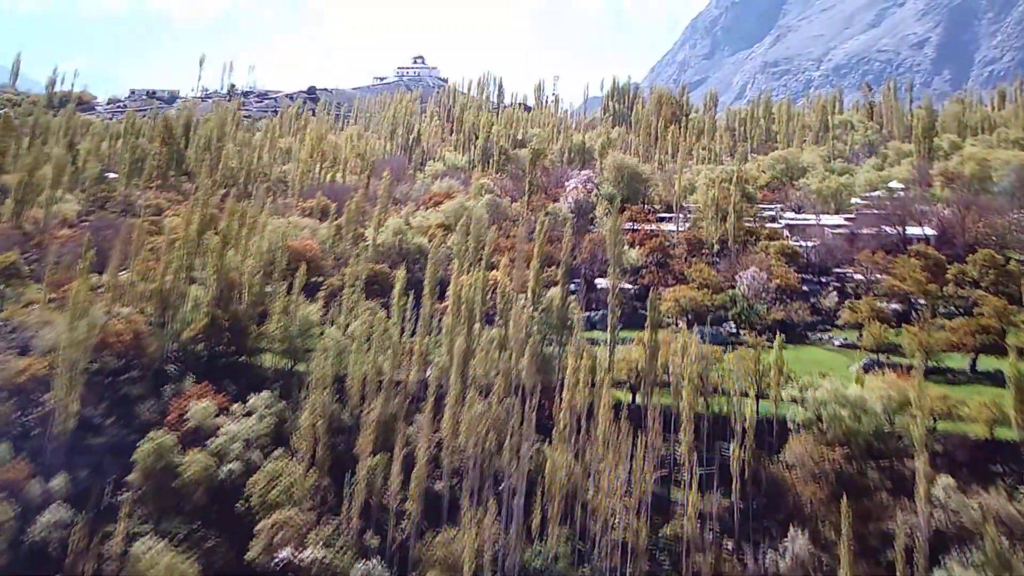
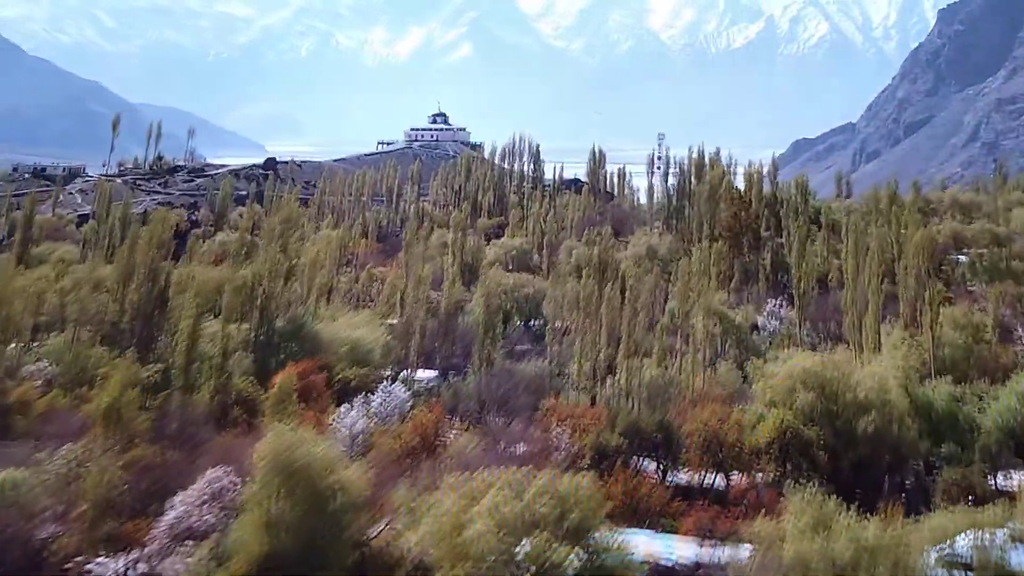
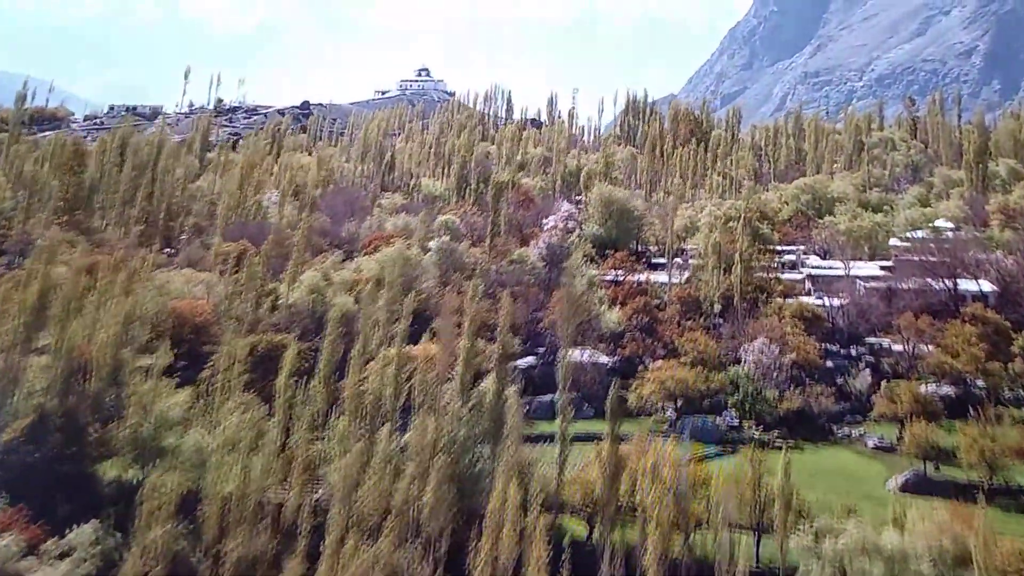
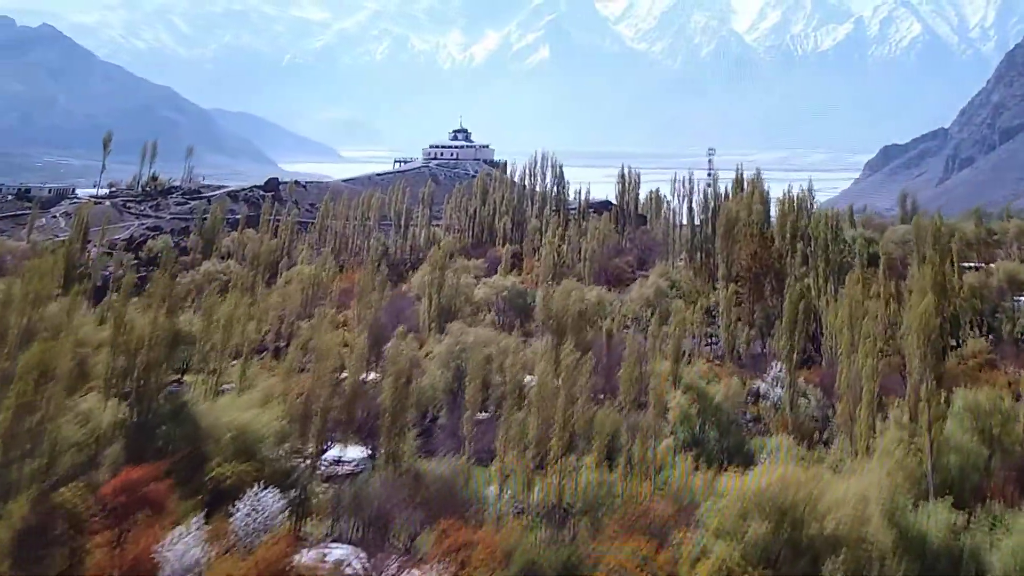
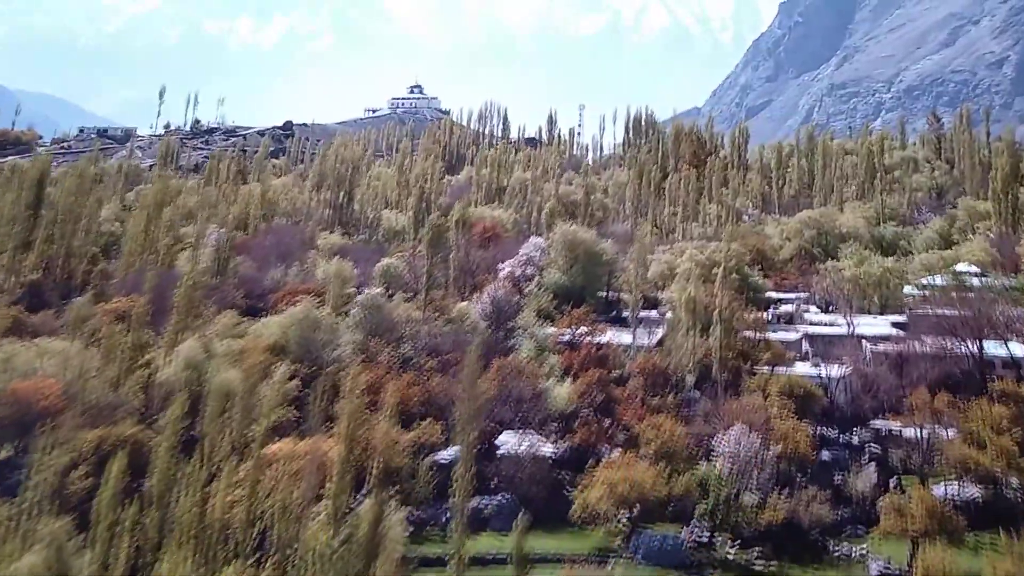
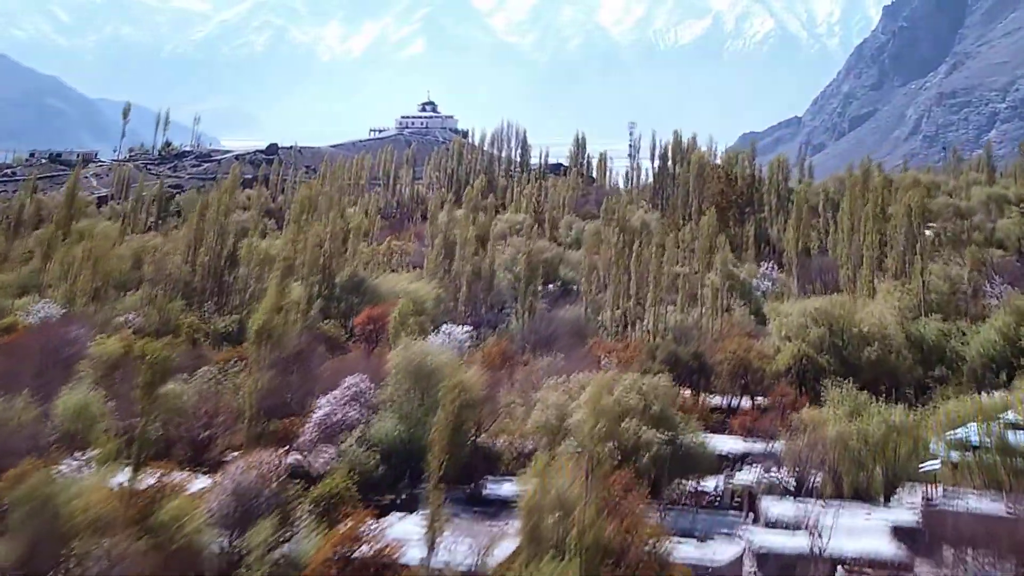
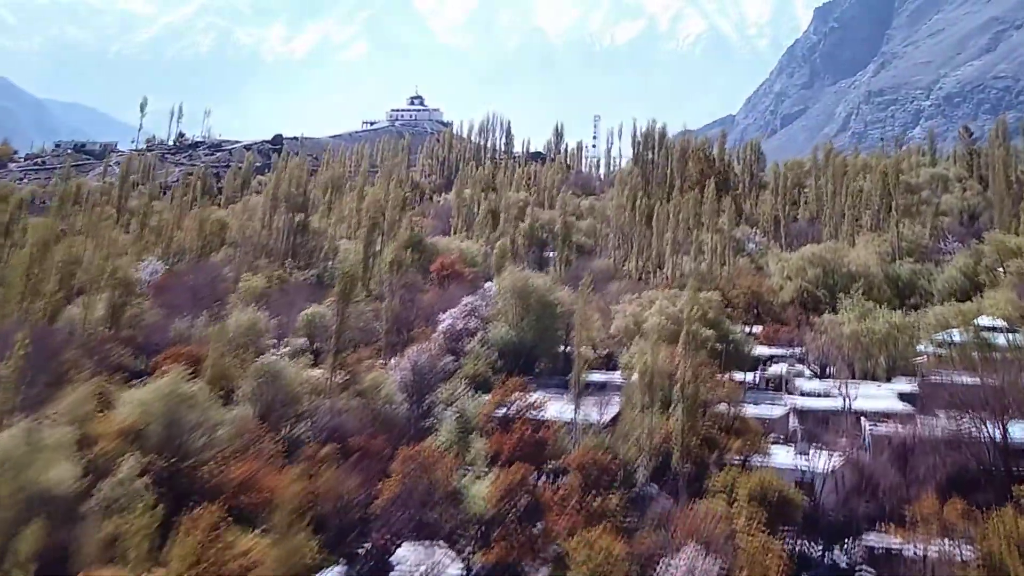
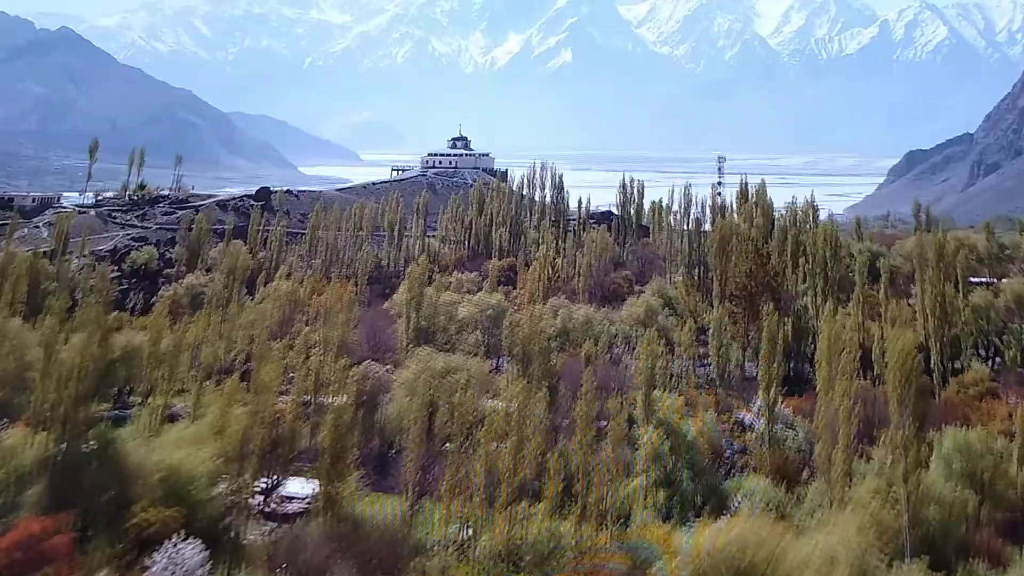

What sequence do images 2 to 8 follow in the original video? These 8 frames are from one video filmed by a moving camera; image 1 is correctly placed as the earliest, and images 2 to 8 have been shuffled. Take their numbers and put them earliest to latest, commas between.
3, 5, 7, 6, 2, 4, 8
